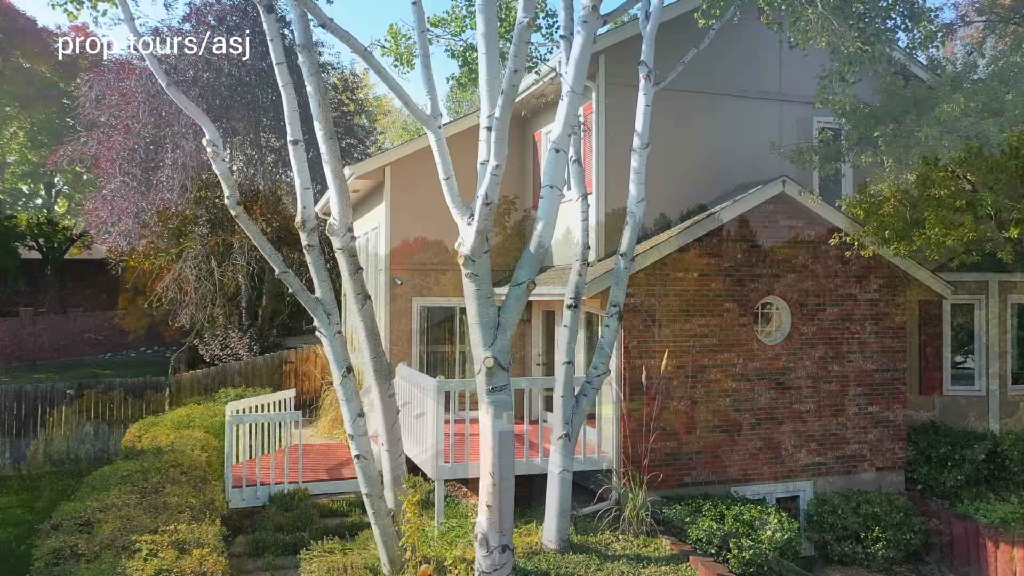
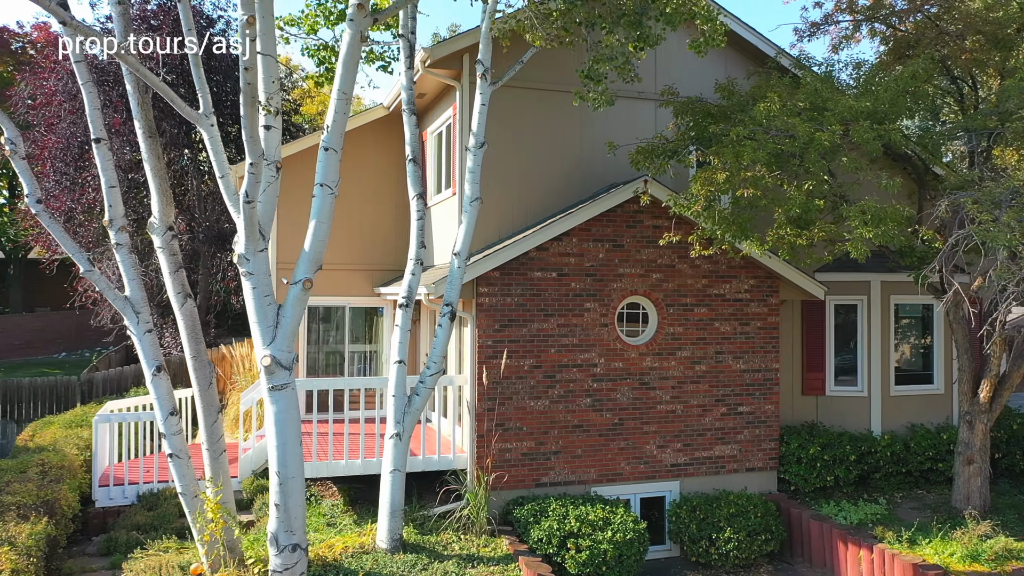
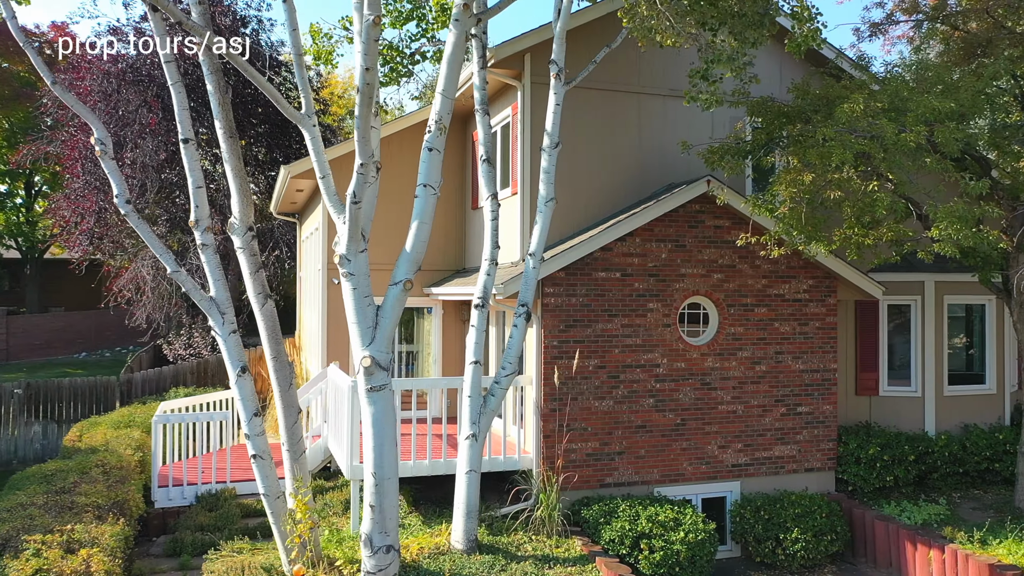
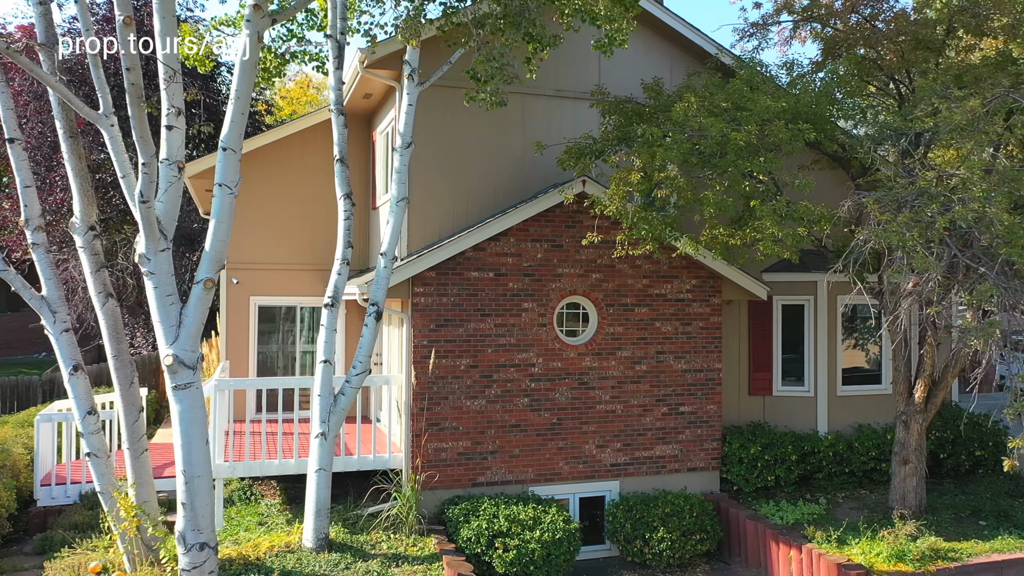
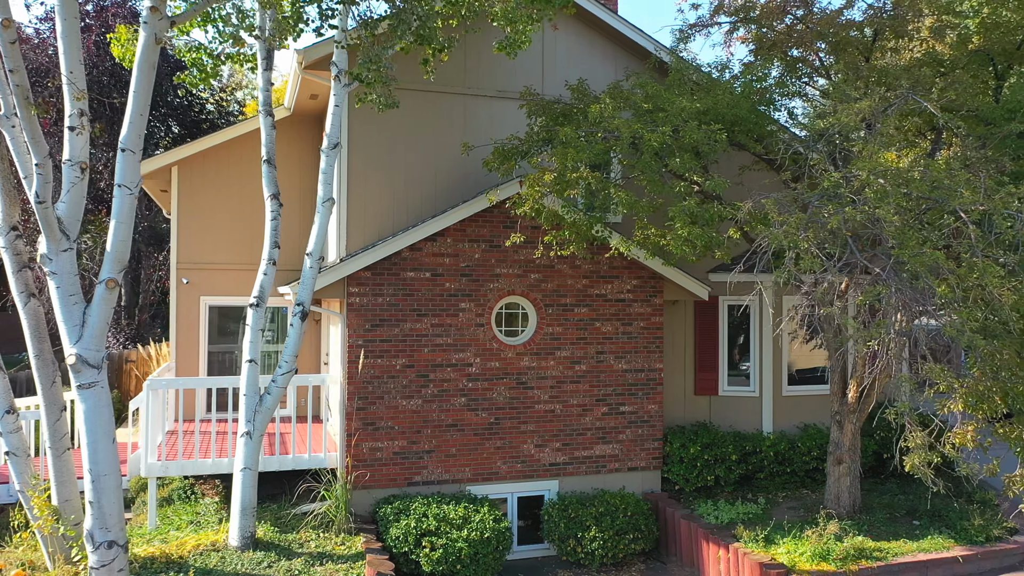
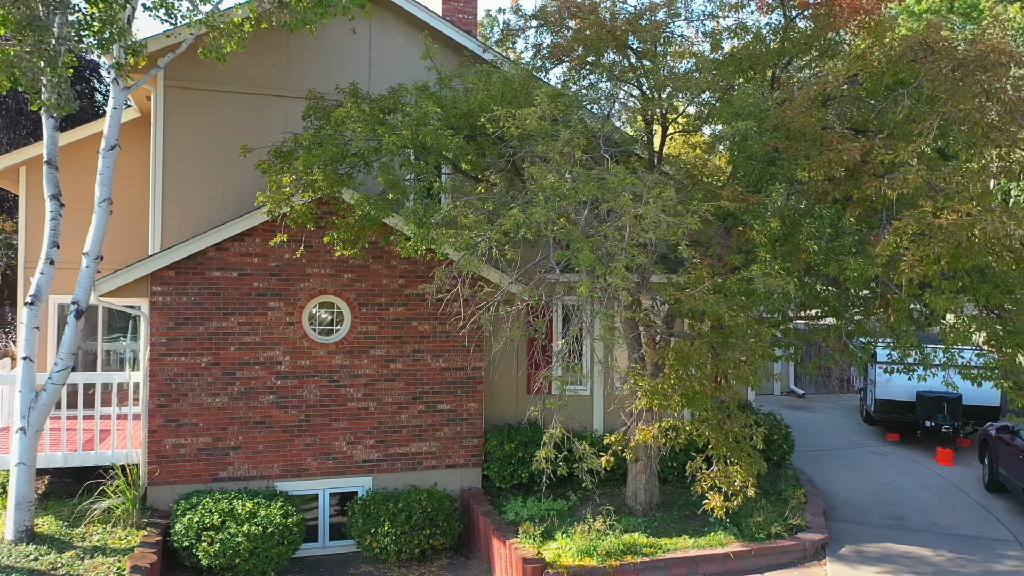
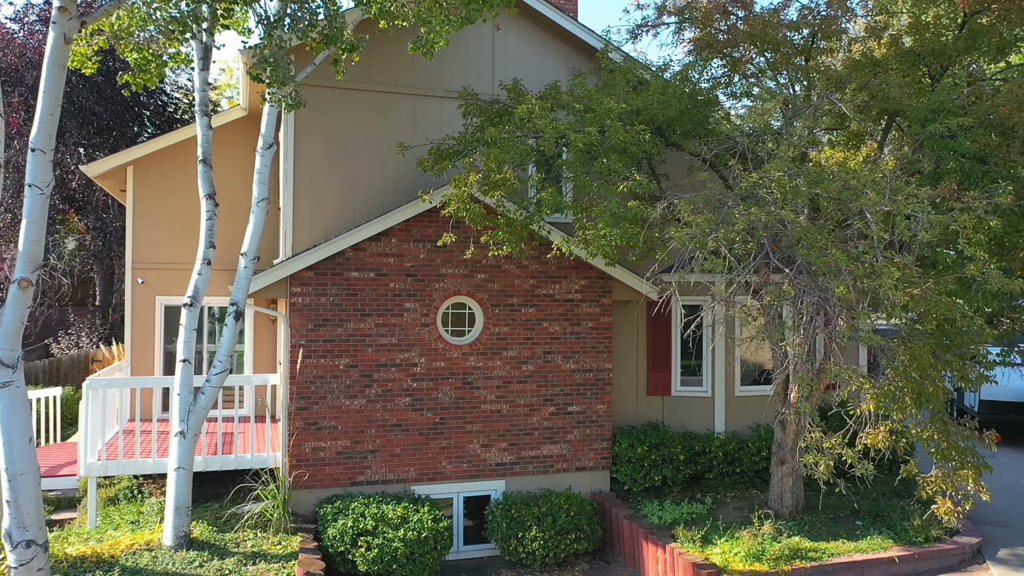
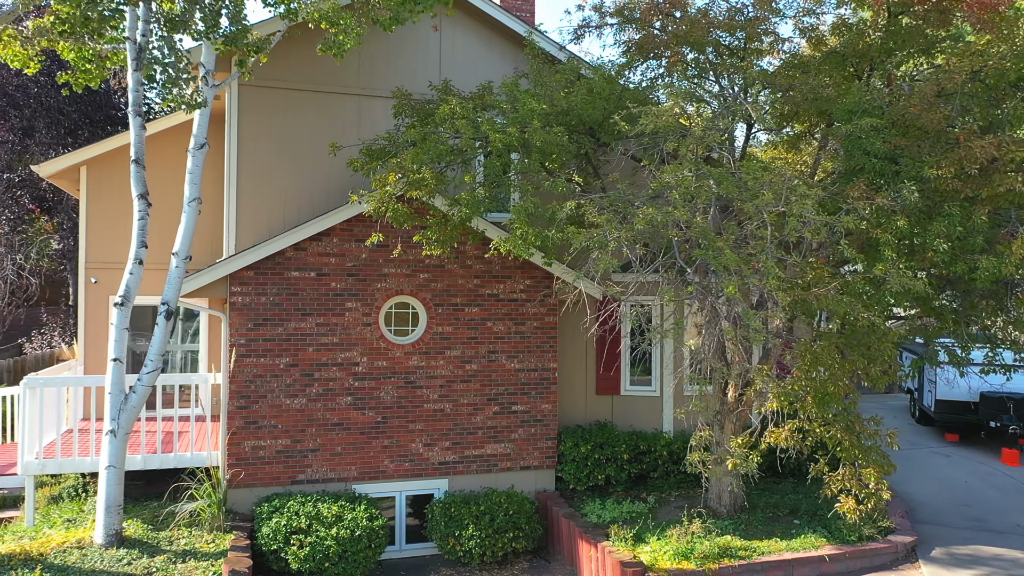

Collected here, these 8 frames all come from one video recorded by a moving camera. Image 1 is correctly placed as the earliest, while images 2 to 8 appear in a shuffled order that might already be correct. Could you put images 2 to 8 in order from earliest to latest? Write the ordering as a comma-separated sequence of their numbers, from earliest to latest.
3, 2, 4, 5, 7, 8, 6
